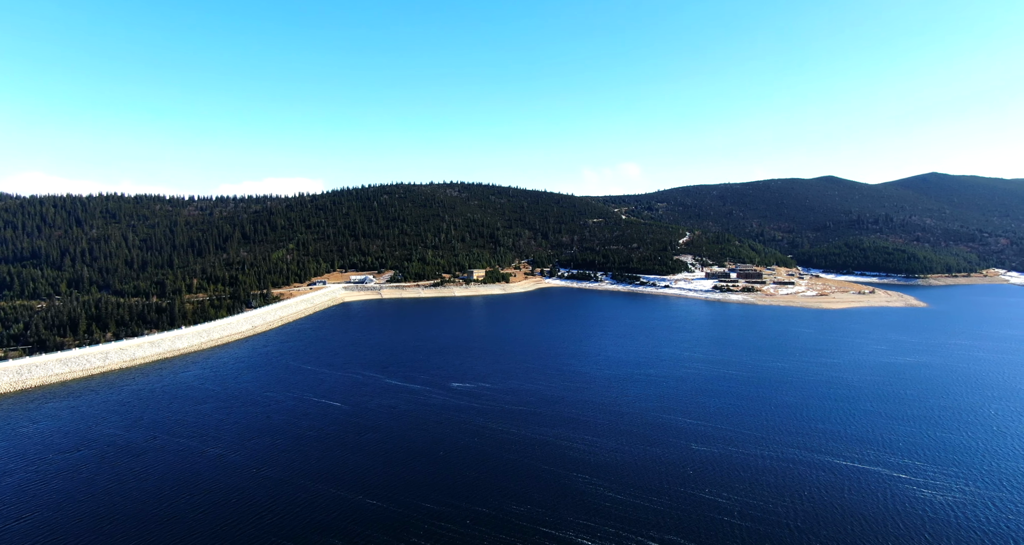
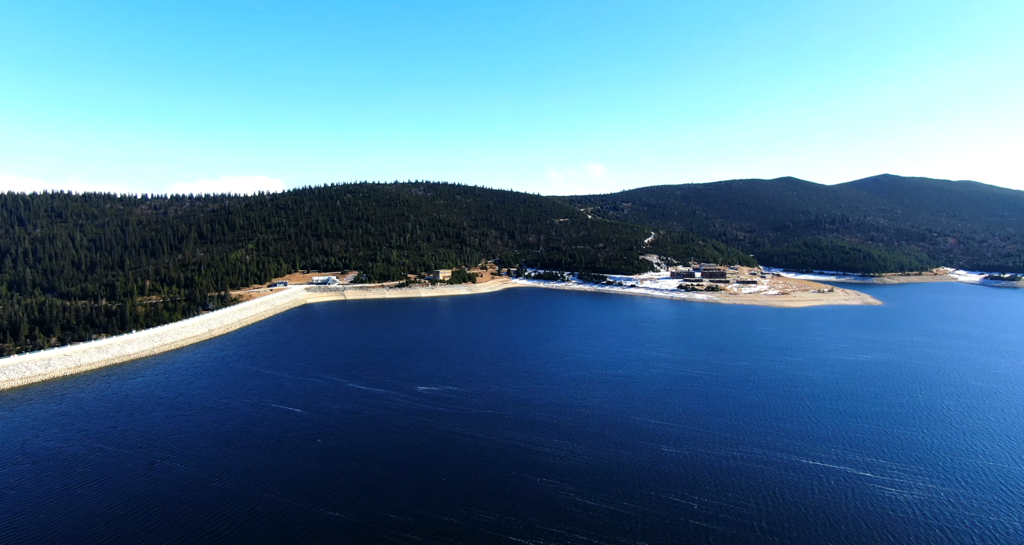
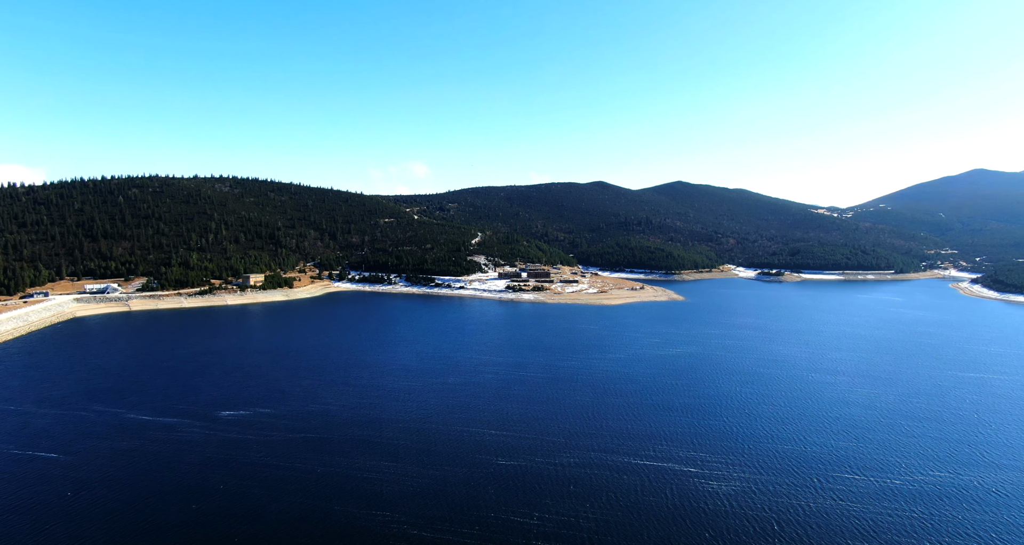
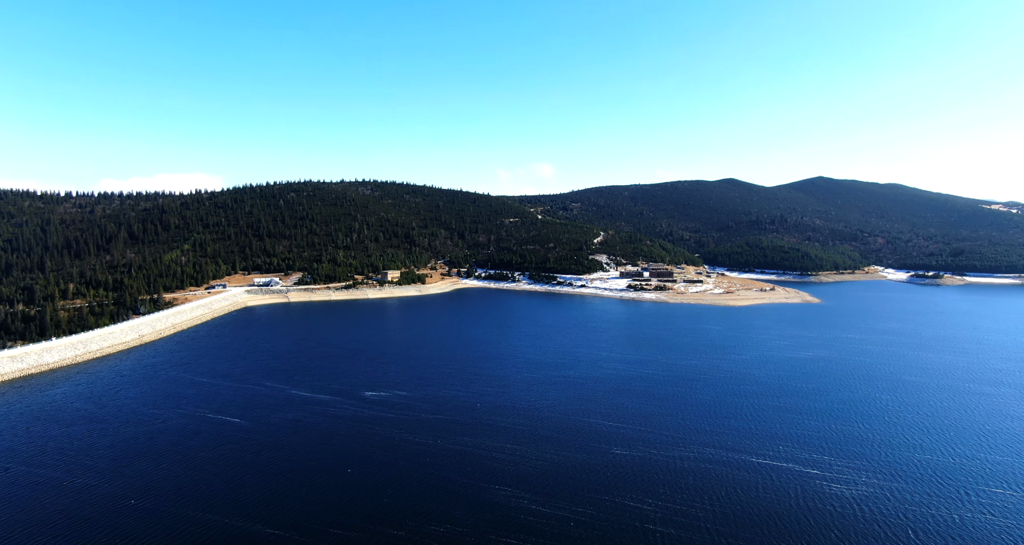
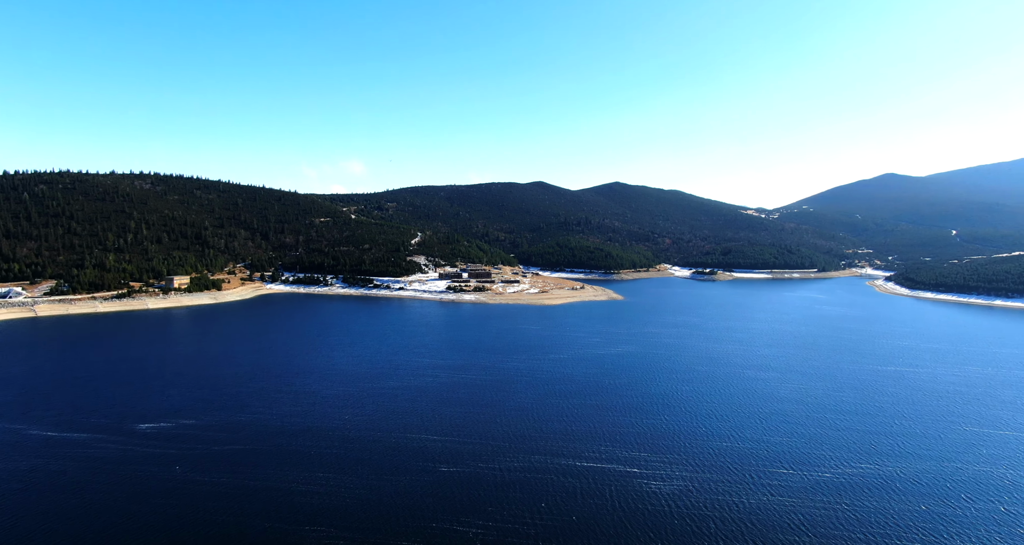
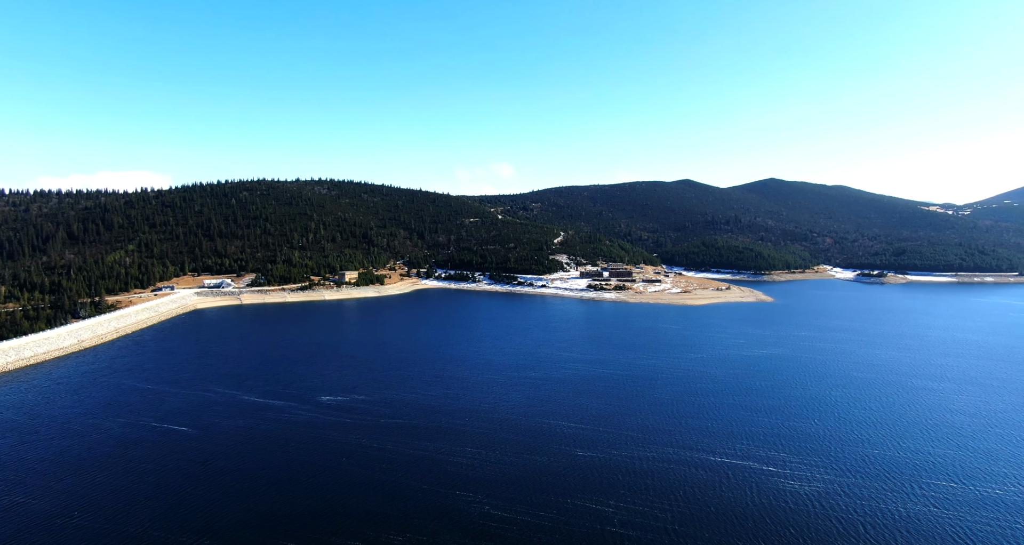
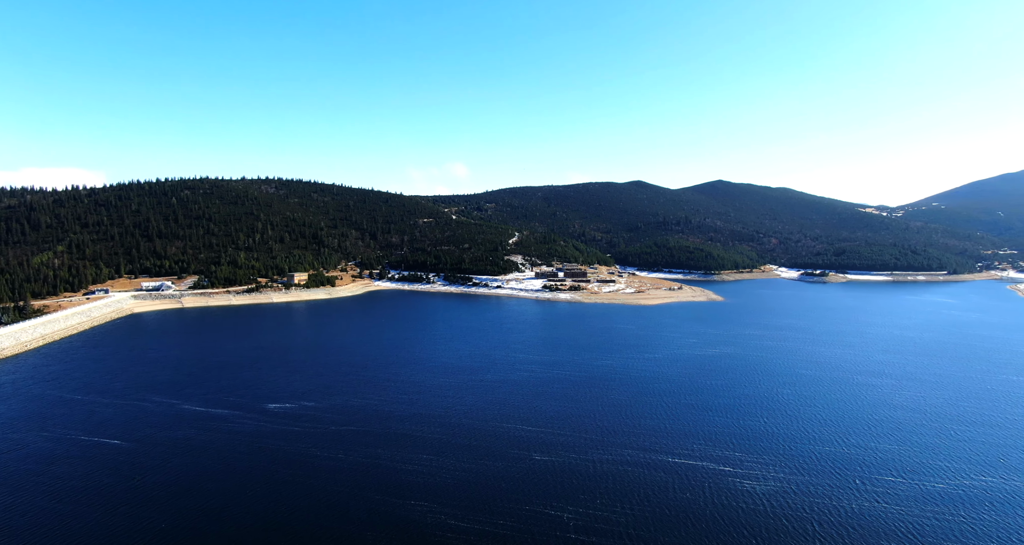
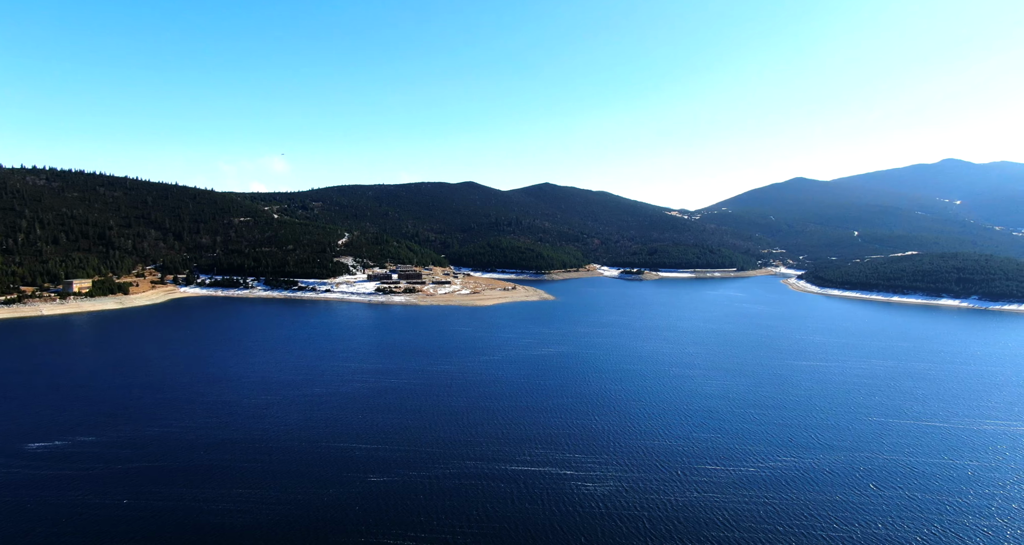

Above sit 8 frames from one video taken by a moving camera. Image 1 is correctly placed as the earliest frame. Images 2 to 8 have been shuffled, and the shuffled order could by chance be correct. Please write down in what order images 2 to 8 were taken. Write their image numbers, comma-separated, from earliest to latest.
2, 4, 6, 7, 3, 5, 8
